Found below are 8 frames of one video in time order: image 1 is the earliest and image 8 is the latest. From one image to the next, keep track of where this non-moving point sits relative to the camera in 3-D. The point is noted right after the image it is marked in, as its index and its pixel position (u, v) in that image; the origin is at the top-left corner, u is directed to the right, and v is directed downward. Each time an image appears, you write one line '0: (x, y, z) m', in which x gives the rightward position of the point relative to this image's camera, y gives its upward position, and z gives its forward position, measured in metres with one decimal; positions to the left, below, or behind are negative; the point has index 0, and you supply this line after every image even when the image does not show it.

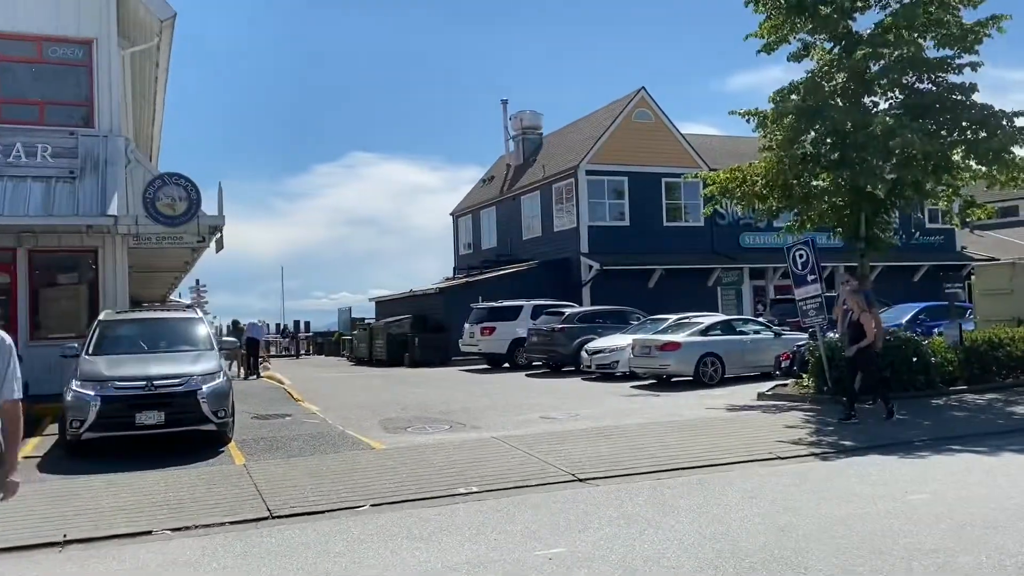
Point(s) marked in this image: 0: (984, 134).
0: (+7.4, +2.5, +13.3) m
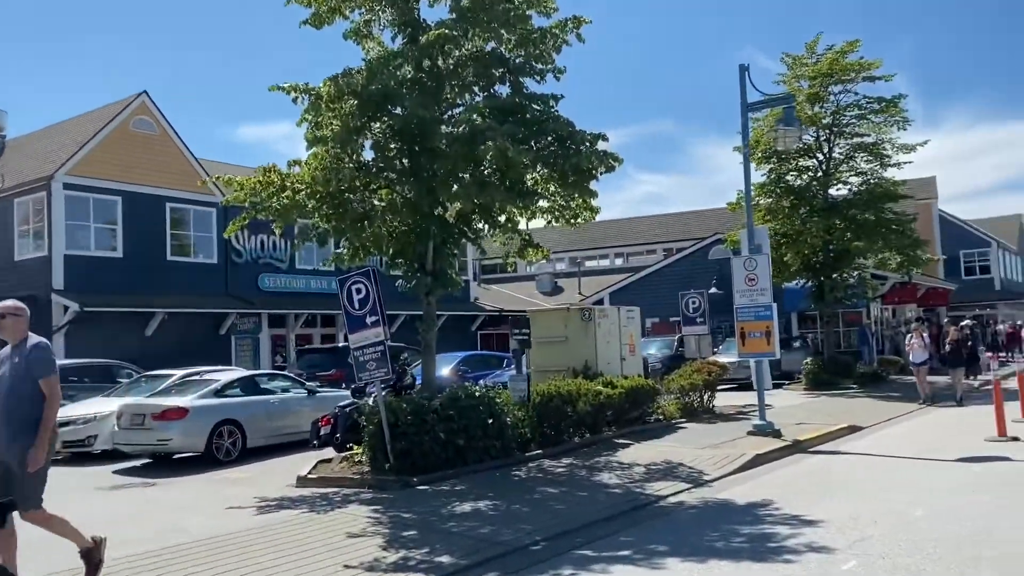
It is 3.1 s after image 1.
0: (+0.8, +1.9, +11.3) m
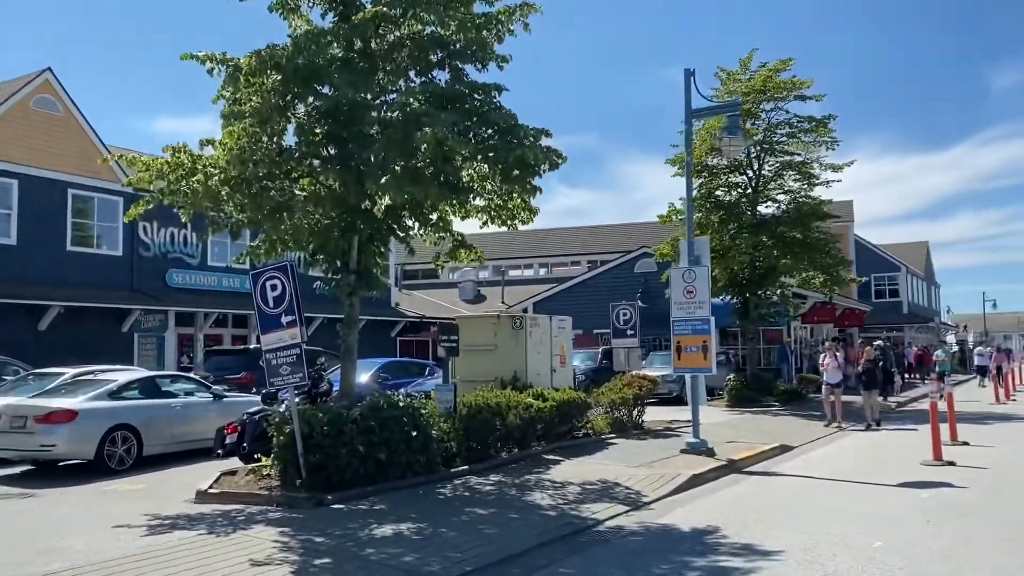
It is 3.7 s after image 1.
0: (+0.1, +1.8, +10.6) m
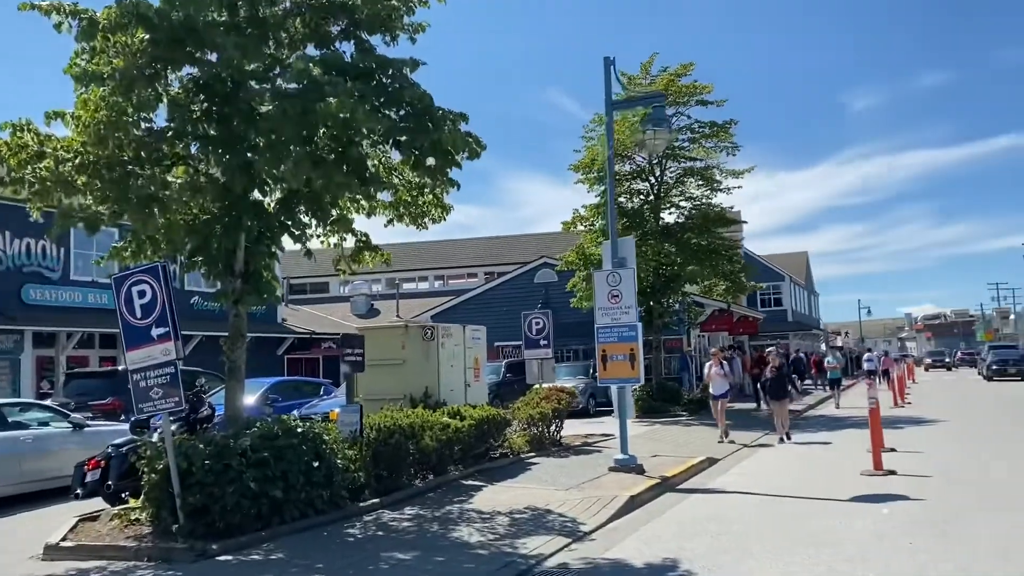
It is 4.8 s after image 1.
0: (-0.9, +1.8, +9.2) m
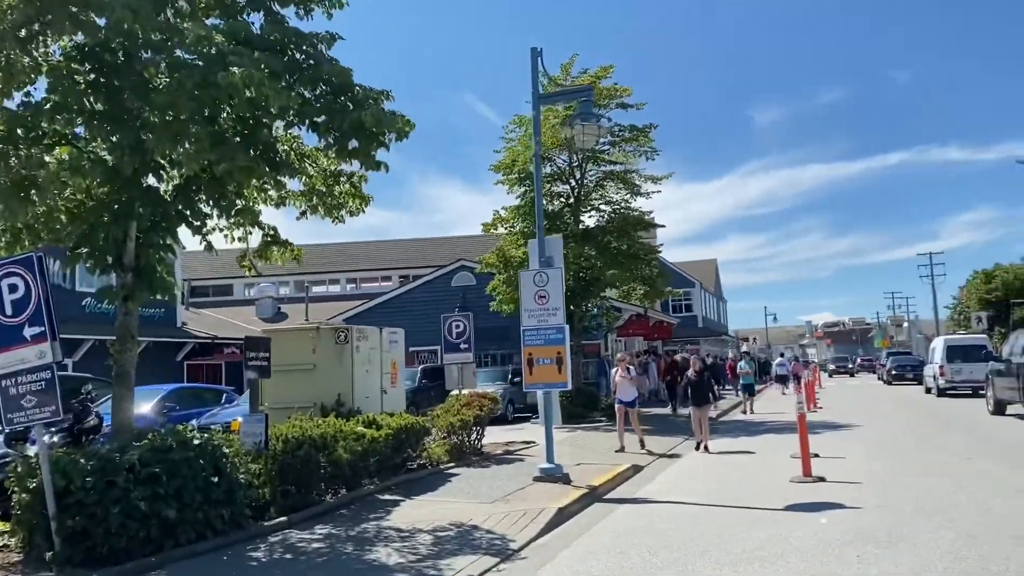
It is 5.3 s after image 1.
0: (-1.6, +1.8, +8.5) m
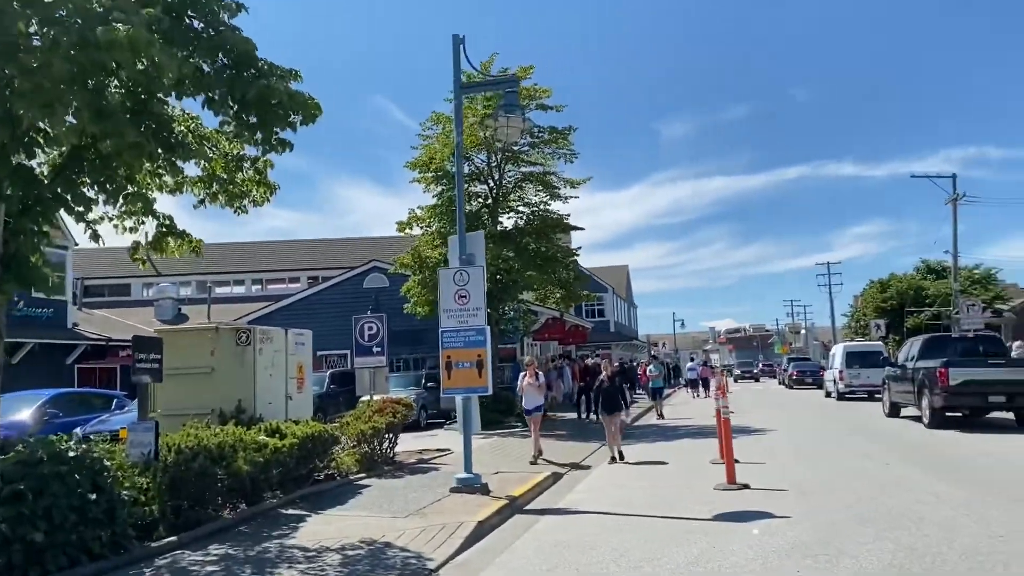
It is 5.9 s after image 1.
0: (-2.3, +1.8, +7.6) m
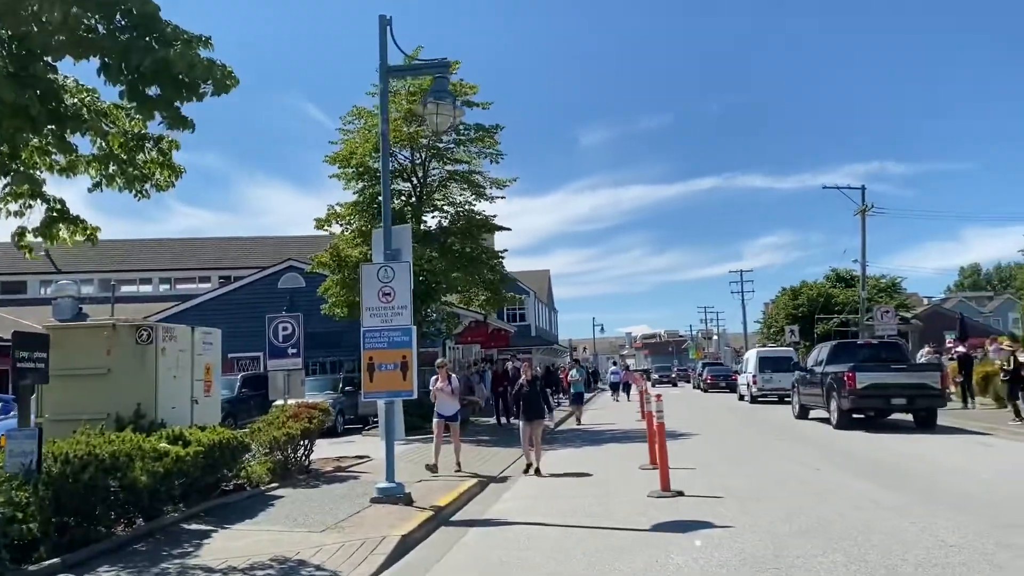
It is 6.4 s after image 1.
0: (-2.8, +1.9, +6.8) m
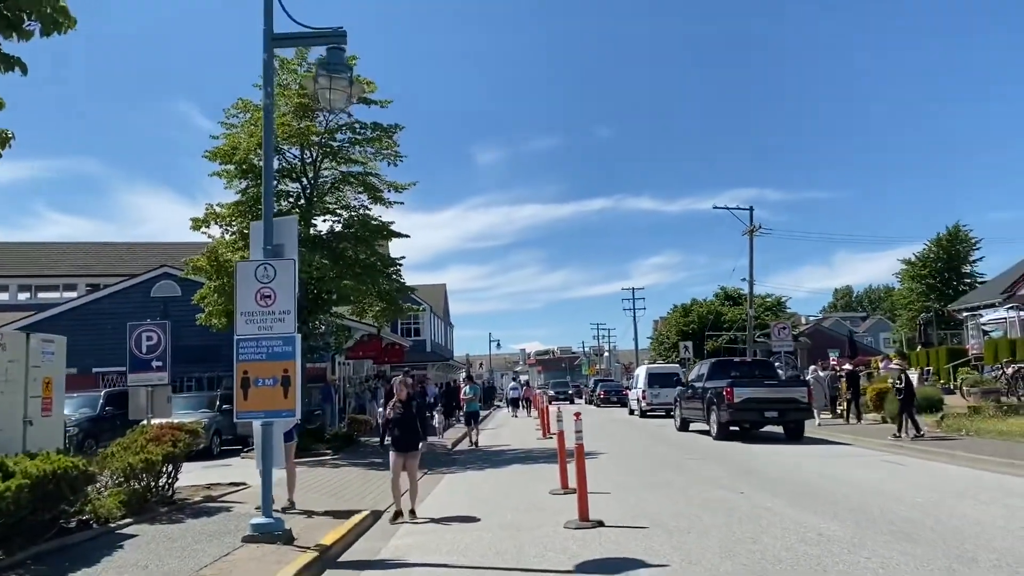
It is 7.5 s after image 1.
0: (-3.3, +2.0, +5.2) m
